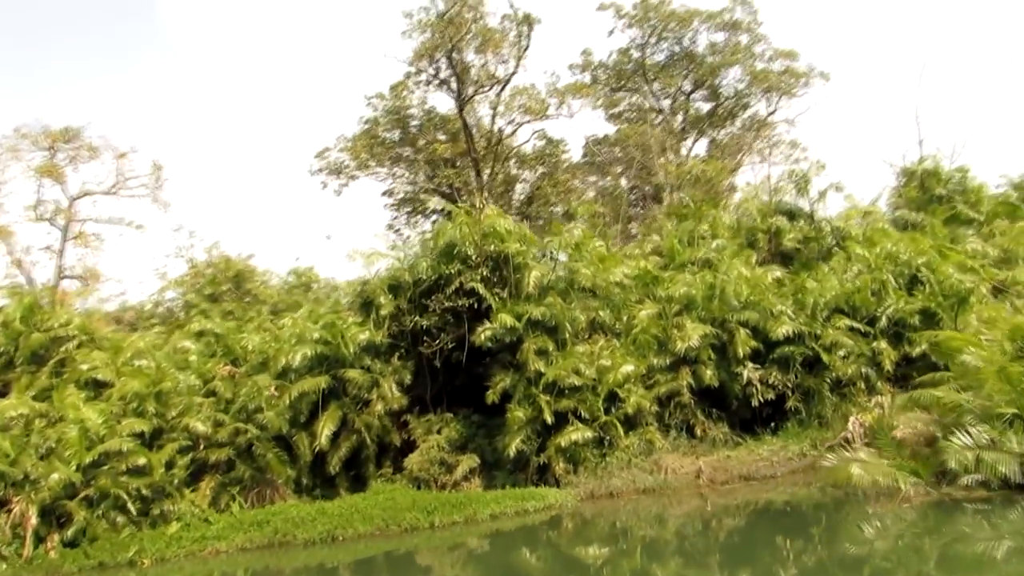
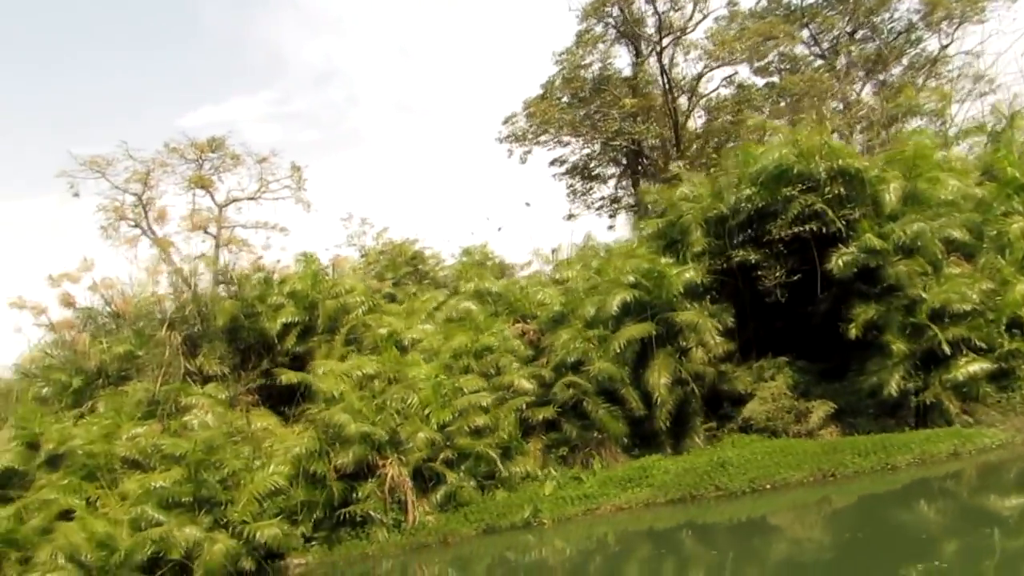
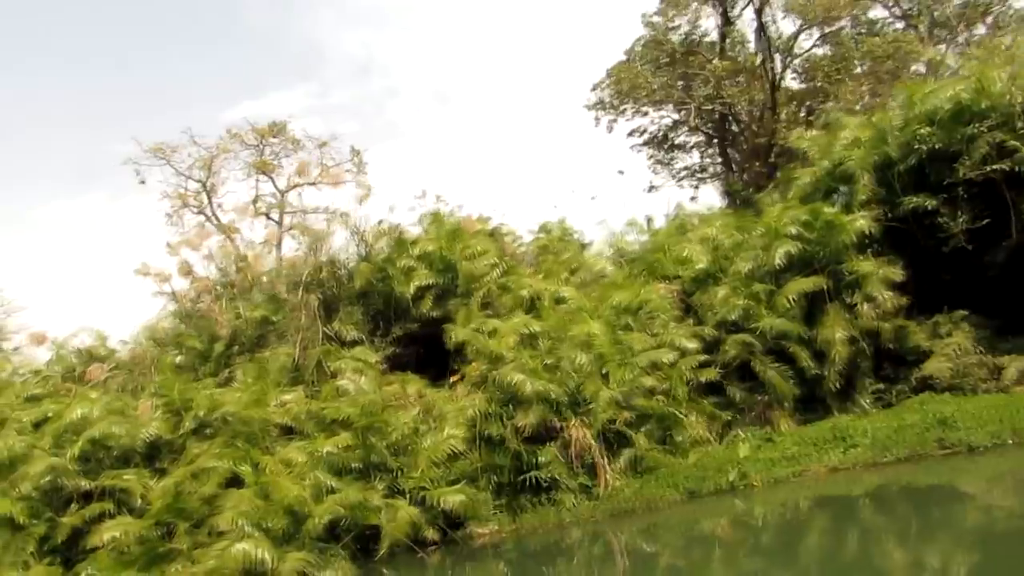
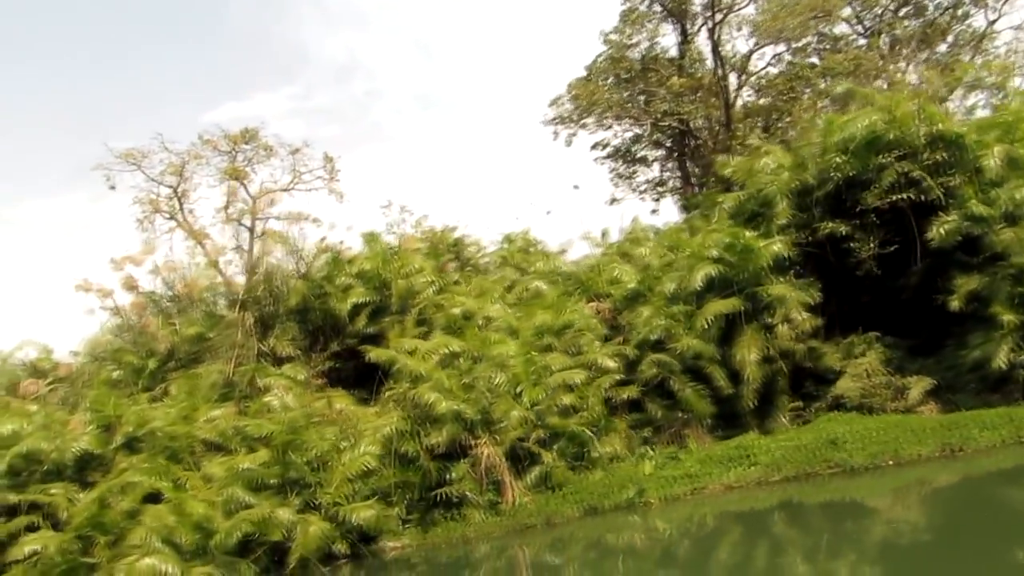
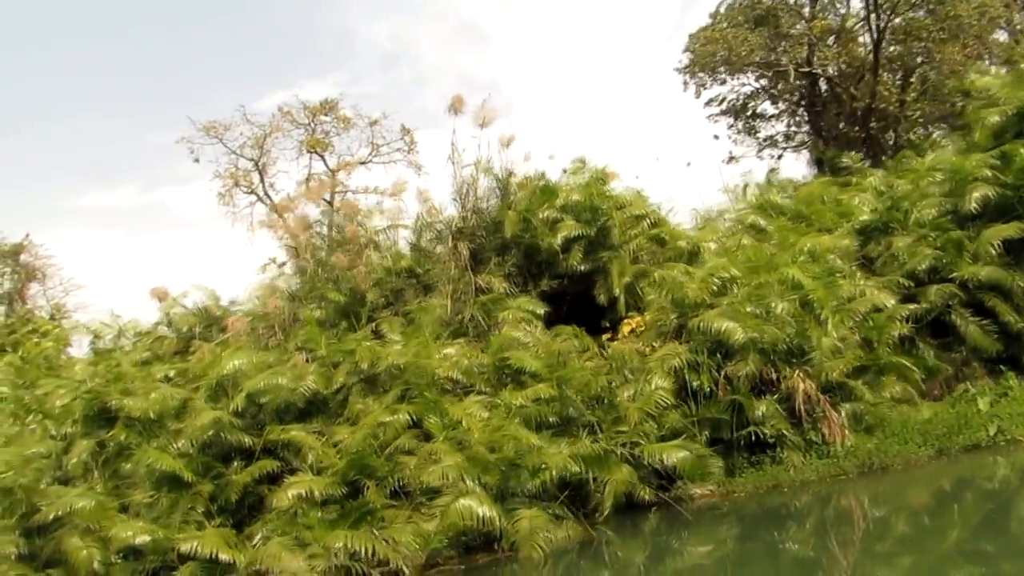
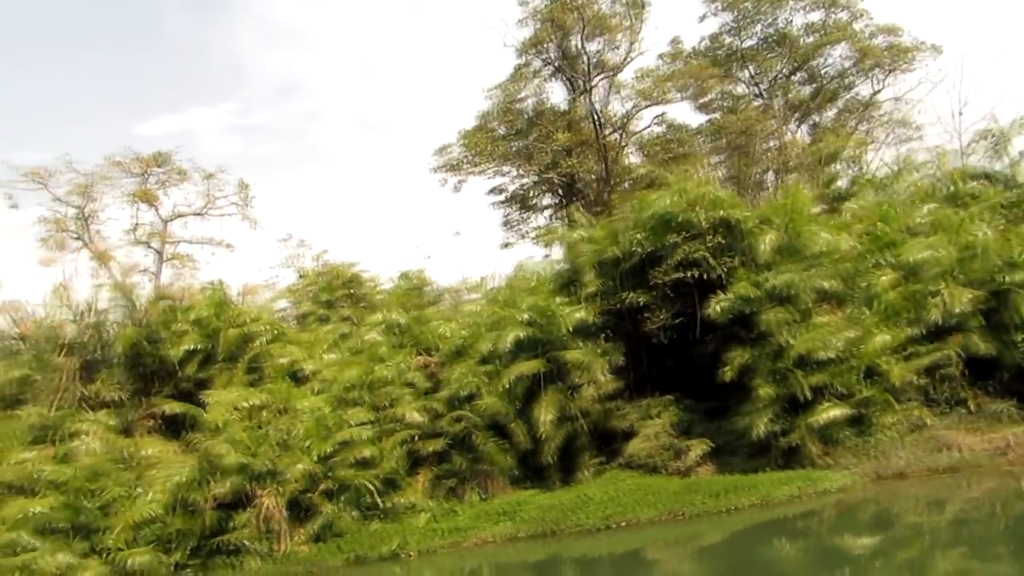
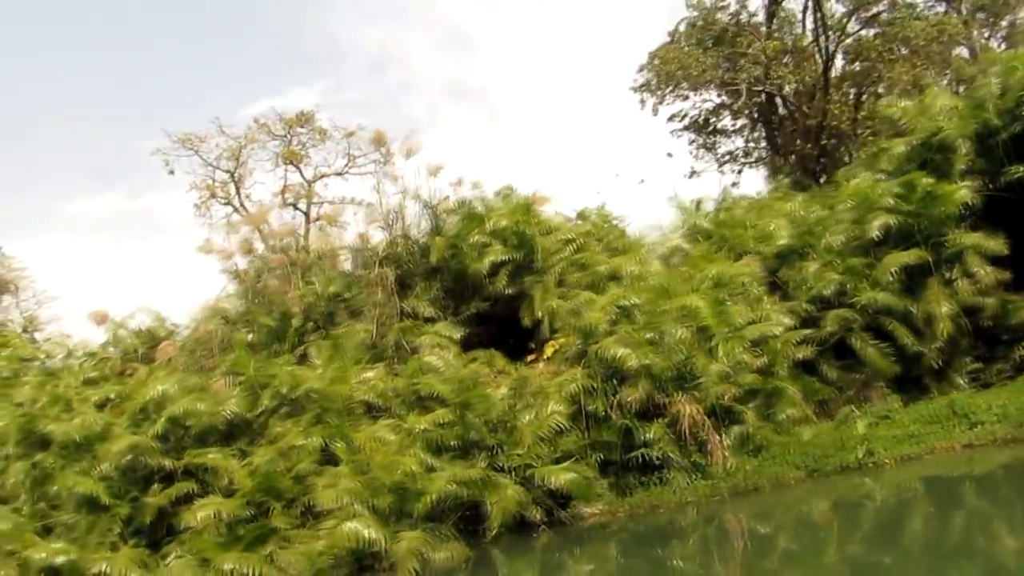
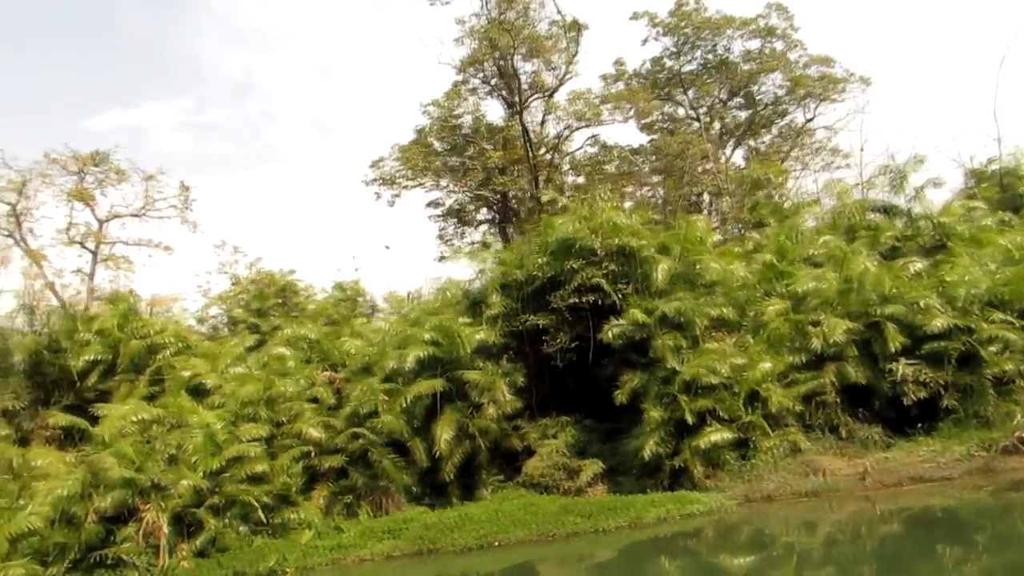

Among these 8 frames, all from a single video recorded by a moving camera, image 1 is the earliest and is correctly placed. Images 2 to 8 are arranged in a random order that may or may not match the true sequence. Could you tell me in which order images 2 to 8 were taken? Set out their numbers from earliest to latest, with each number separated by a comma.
8, 6, 2, 4, 3, 7, 5
